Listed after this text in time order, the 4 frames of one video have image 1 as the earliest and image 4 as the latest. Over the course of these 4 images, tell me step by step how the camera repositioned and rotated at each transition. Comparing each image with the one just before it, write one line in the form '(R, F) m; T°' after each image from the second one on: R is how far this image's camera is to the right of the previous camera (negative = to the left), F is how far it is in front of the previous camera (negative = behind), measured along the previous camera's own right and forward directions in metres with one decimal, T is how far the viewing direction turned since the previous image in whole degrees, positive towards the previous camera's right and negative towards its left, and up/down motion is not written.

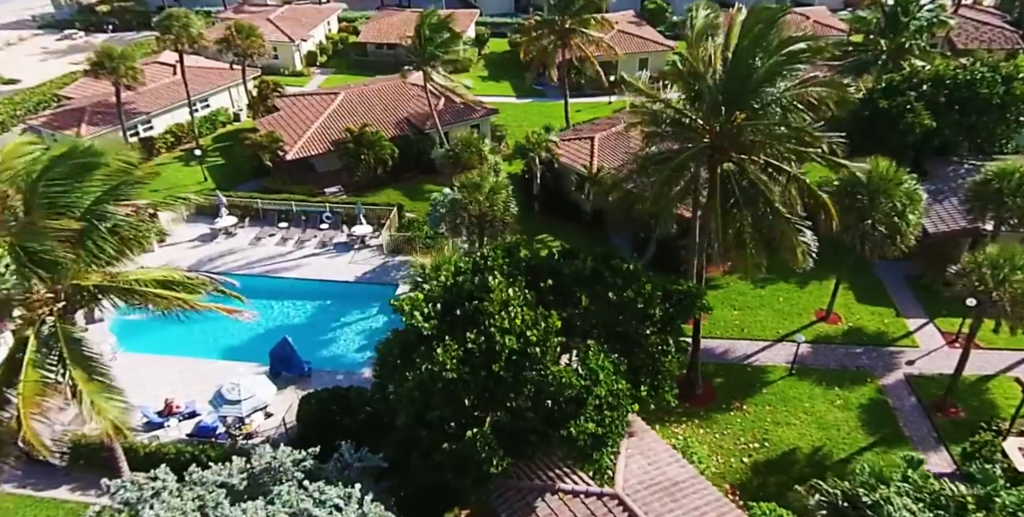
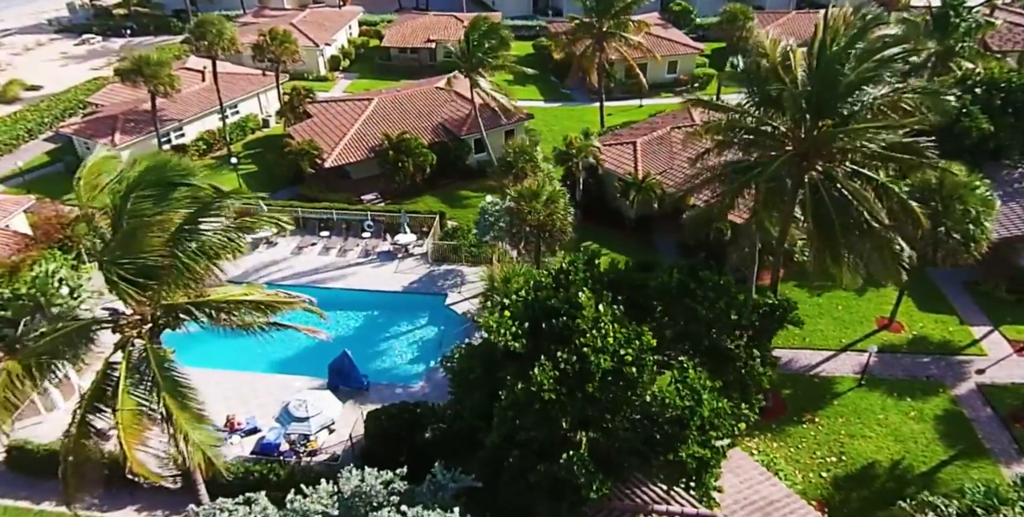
(-2.6, +0.6) m; 0°
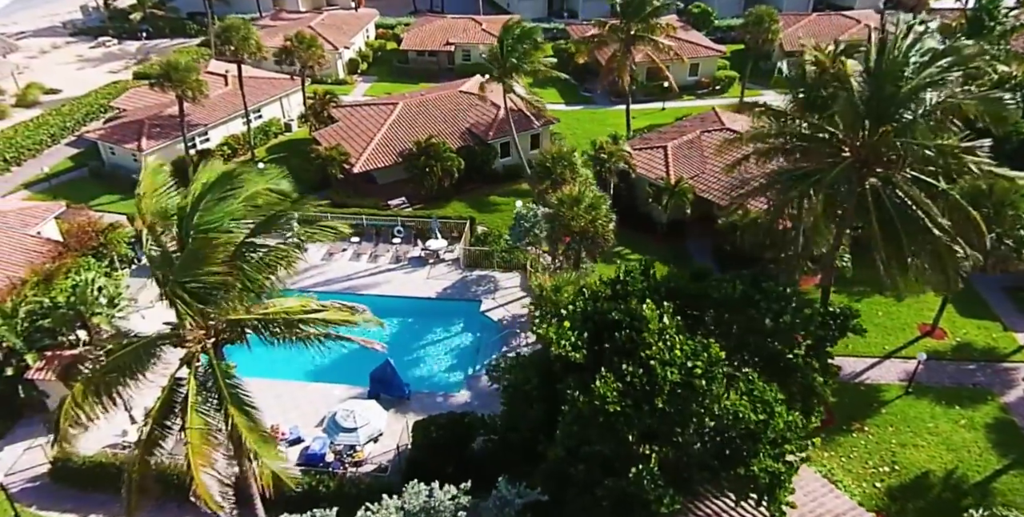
(-1.7, +0.3) m; 0°
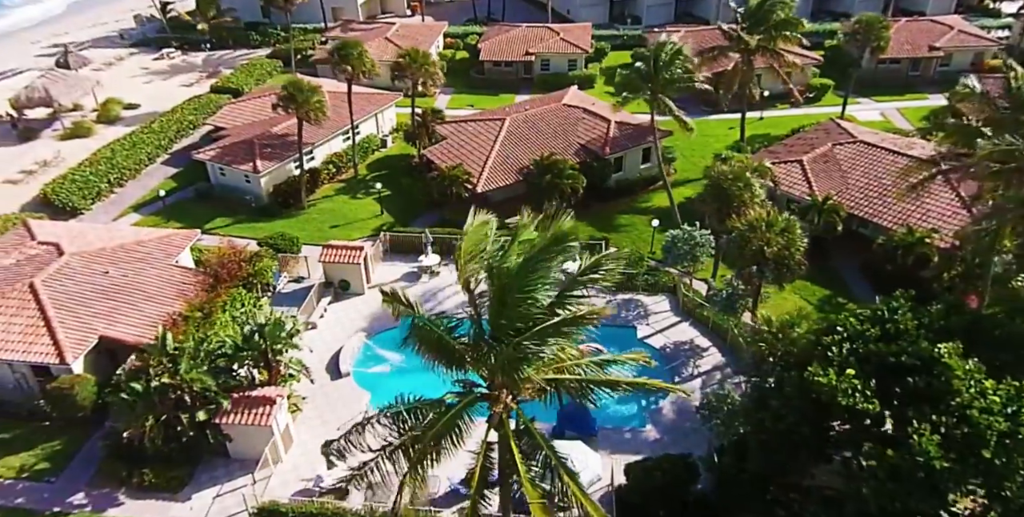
(-7.6, +1.2) m; 0°
